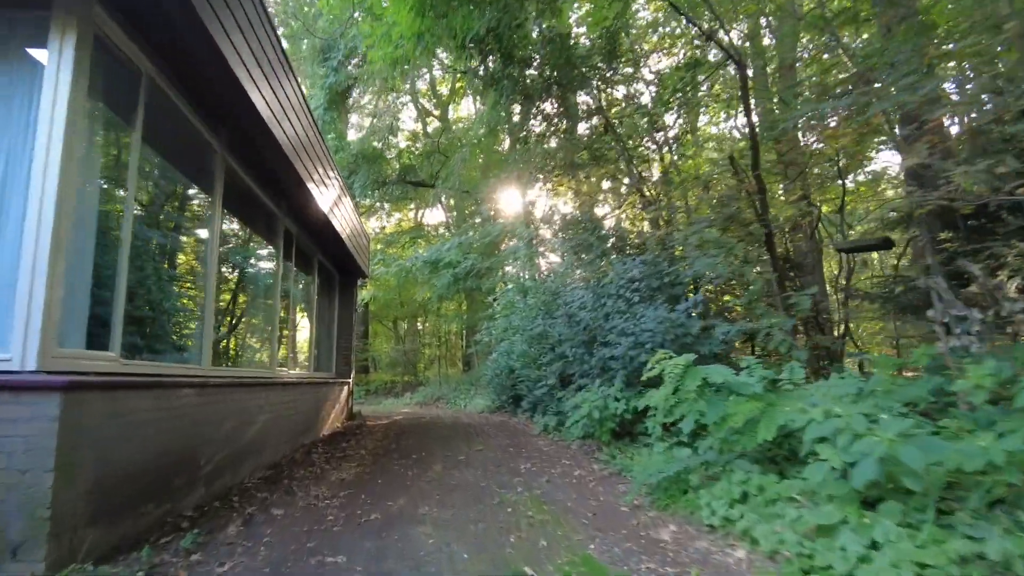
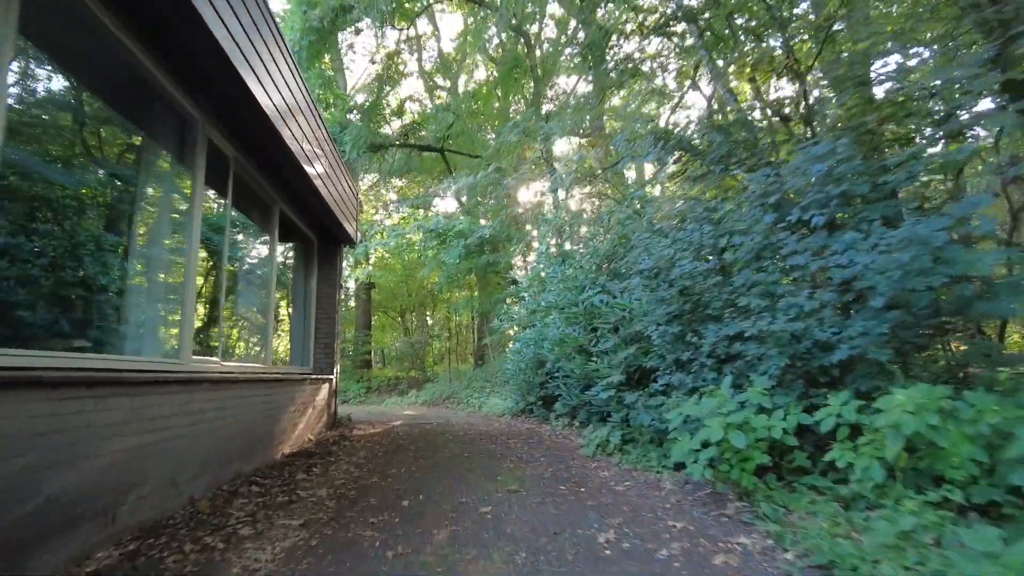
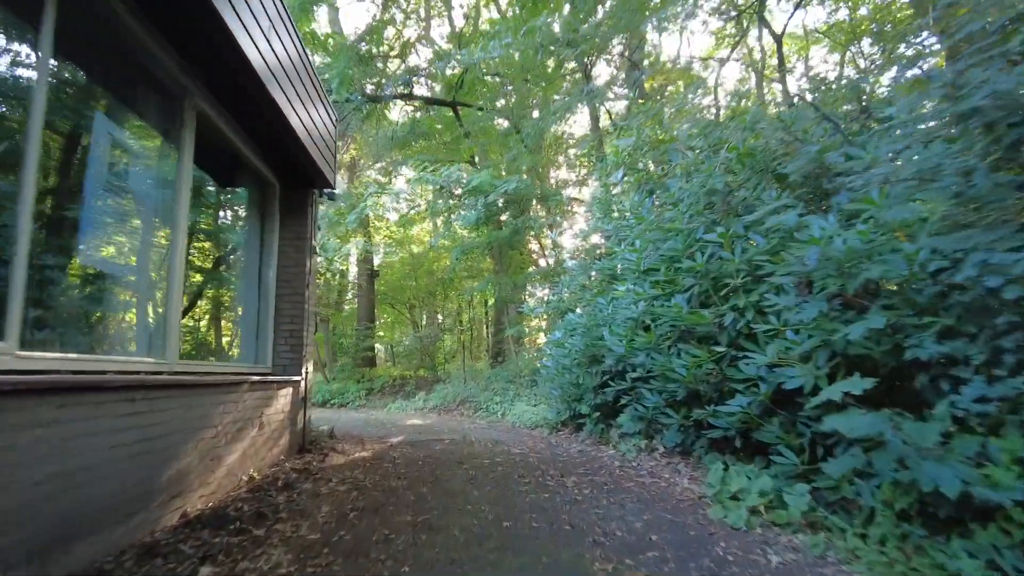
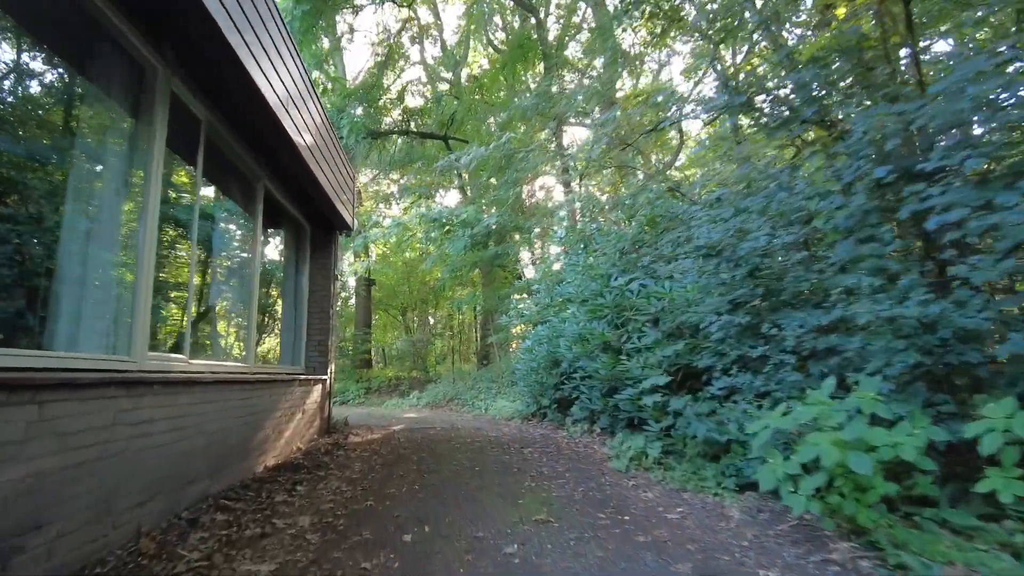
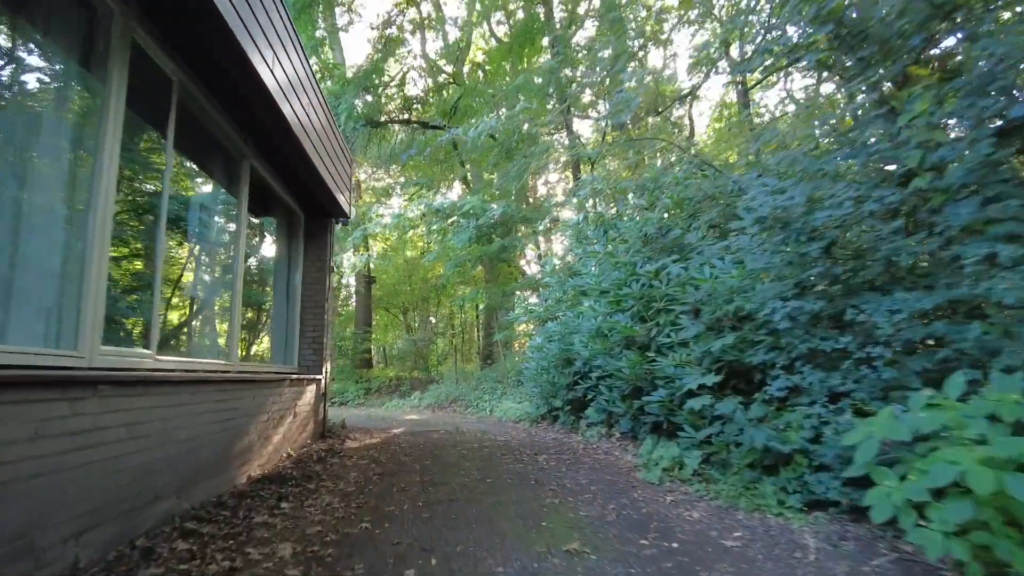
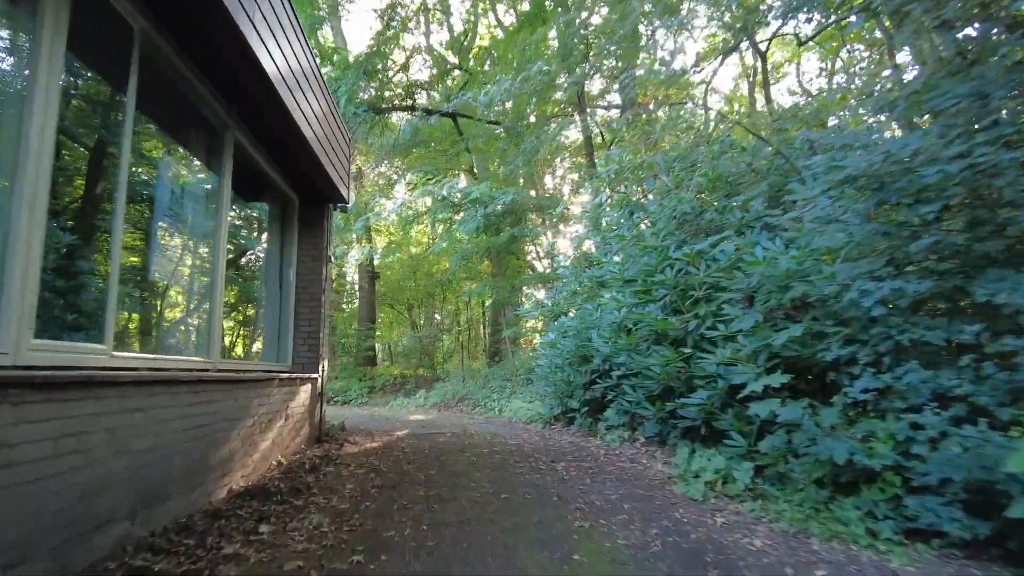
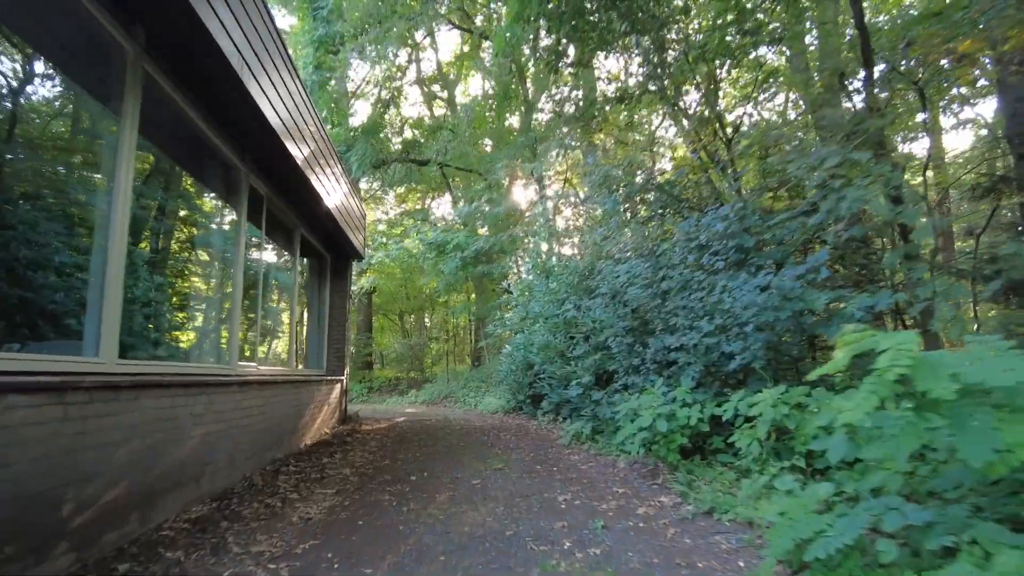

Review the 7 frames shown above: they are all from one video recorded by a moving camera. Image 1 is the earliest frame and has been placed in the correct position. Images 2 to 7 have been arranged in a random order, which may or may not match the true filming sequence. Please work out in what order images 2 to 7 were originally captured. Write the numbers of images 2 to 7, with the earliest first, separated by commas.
7, 2, 4, 5, 6, 3
